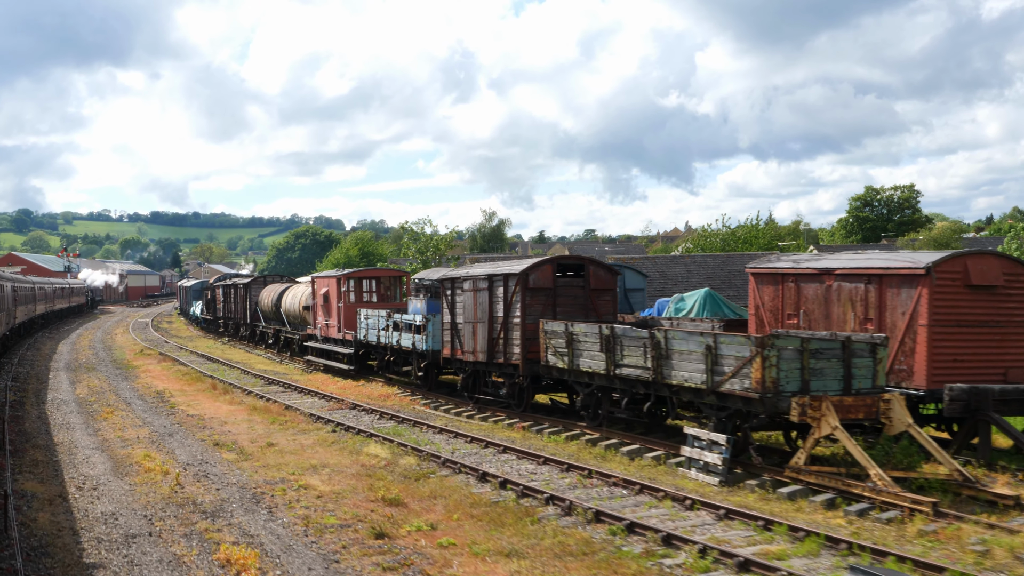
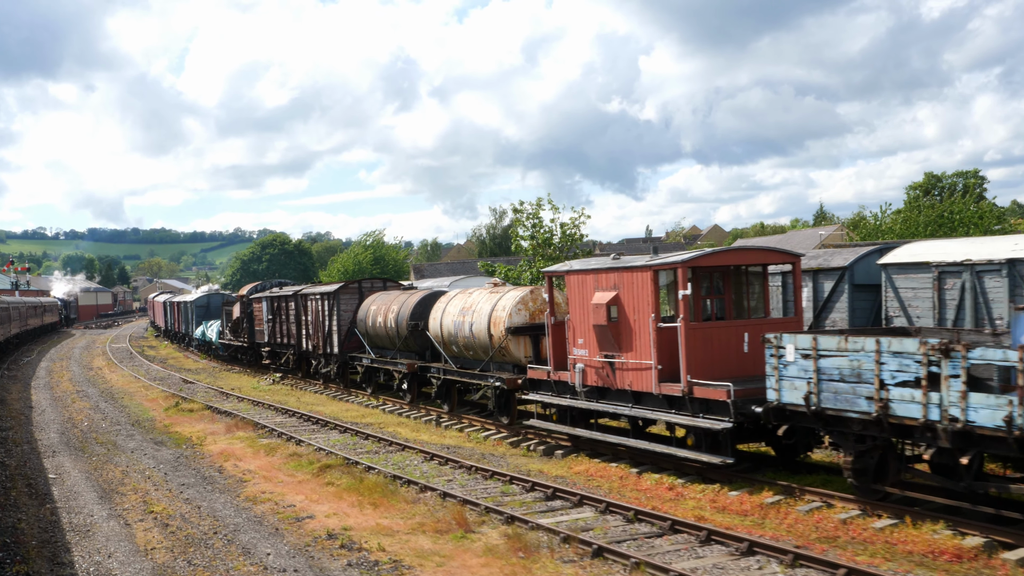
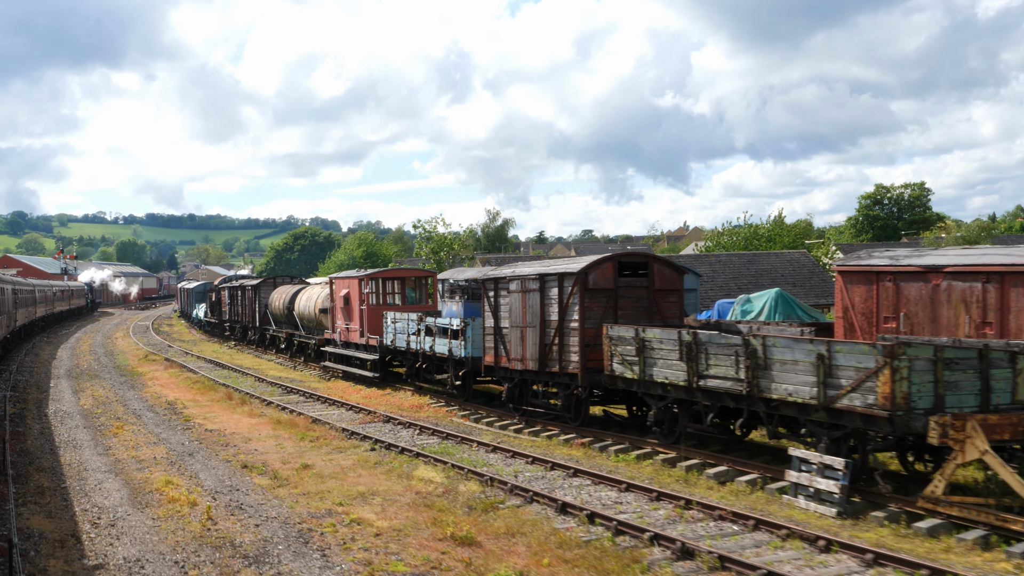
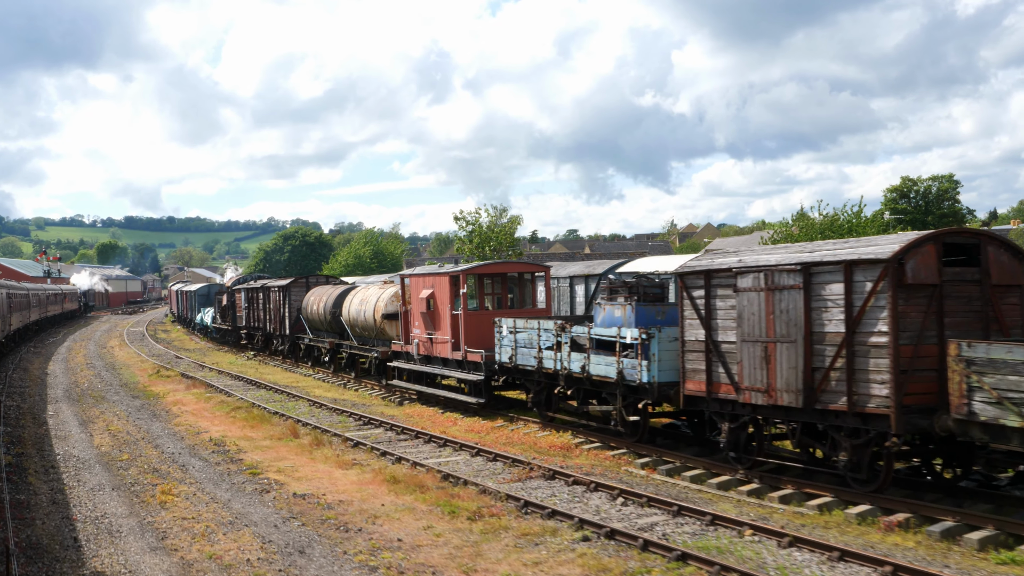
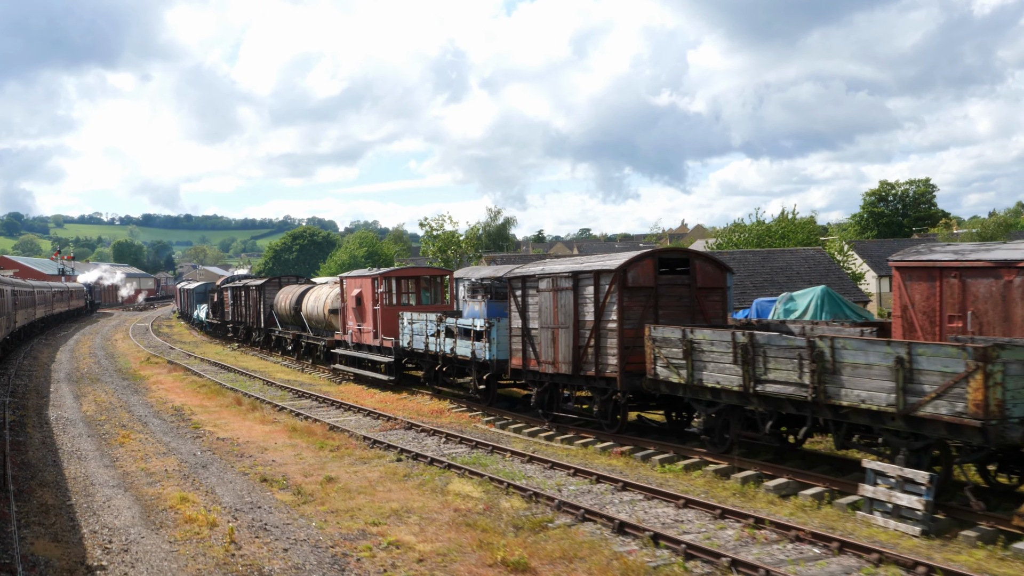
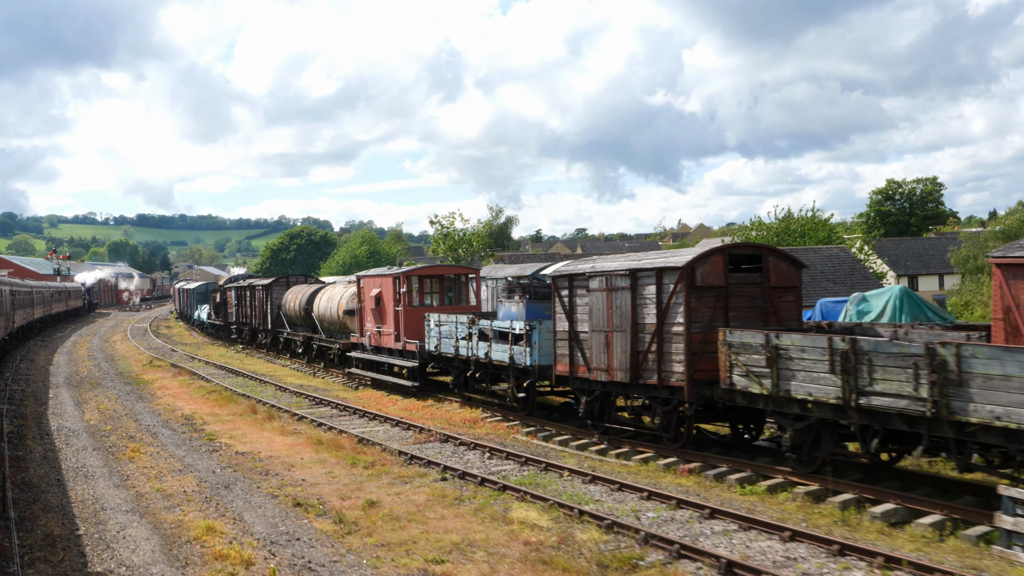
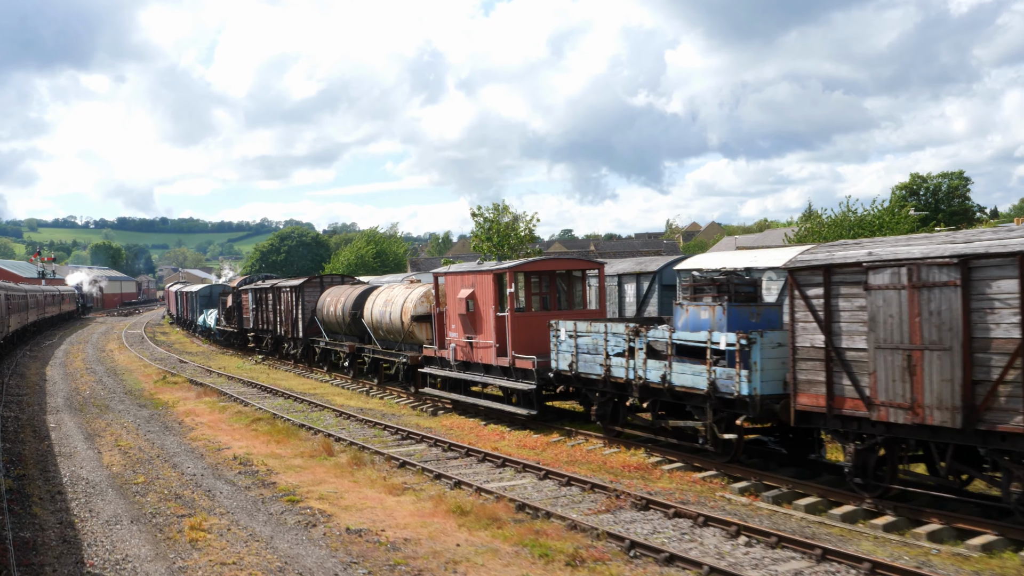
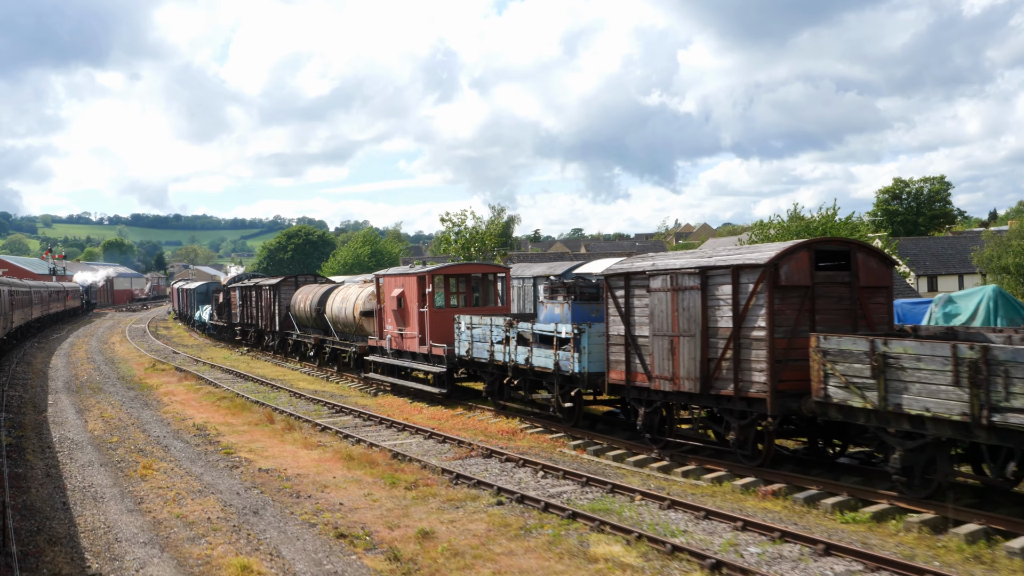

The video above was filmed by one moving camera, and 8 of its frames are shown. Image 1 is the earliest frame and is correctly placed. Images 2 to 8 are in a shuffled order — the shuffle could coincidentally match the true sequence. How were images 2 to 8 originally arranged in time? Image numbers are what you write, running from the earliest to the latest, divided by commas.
3, 5, 6, 8, 4, 7, 2
